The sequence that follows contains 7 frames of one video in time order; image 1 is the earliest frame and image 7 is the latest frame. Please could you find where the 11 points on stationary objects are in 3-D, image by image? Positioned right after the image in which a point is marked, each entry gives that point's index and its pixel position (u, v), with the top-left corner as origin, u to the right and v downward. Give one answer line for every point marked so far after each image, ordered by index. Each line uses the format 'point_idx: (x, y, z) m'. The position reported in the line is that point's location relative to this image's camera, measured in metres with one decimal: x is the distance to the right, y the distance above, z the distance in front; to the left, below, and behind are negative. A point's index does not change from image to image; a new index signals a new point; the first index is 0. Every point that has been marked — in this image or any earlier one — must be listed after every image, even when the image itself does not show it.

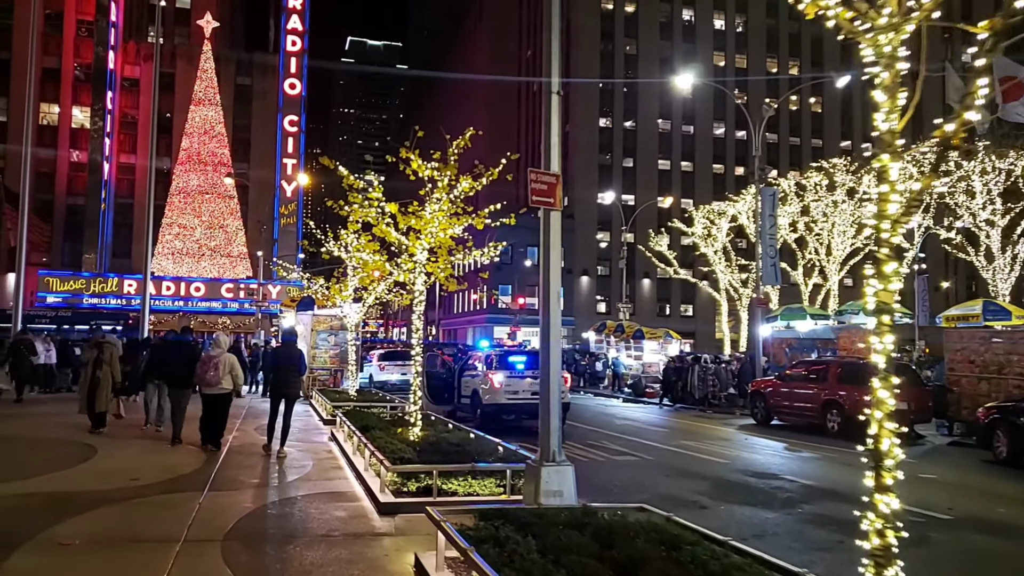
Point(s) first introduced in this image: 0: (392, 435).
0: (-1.6, -2.0, +10.9) m
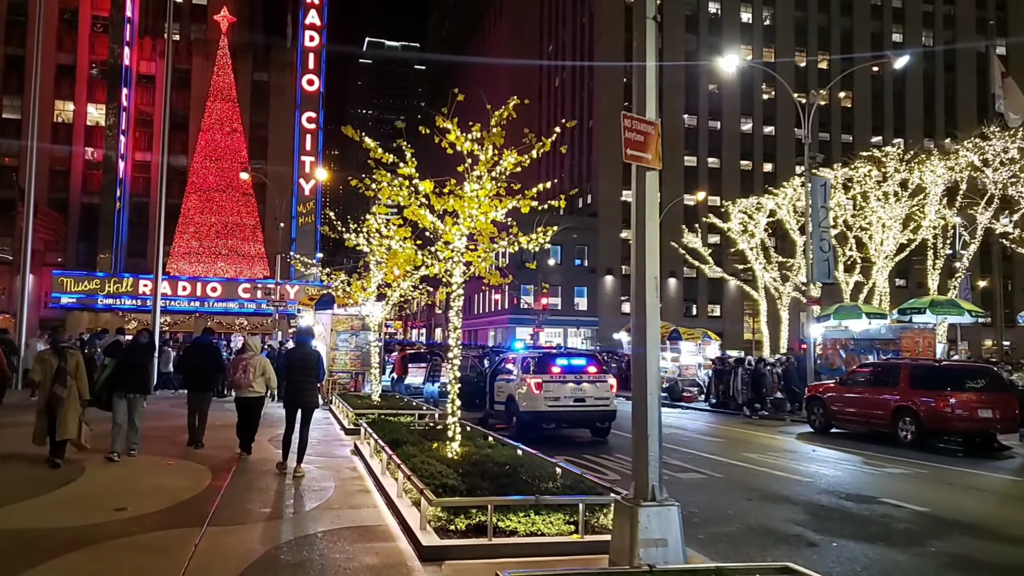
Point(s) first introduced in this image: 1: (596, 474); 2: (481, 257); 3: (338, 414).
0: (-1.0, -1.9, +9.3) m
1: (+1.2, -2.6, +11.4) m
2: (-0.4, +0.4, +10.1) m
3: (-3.8, -2.8, +17.6) m
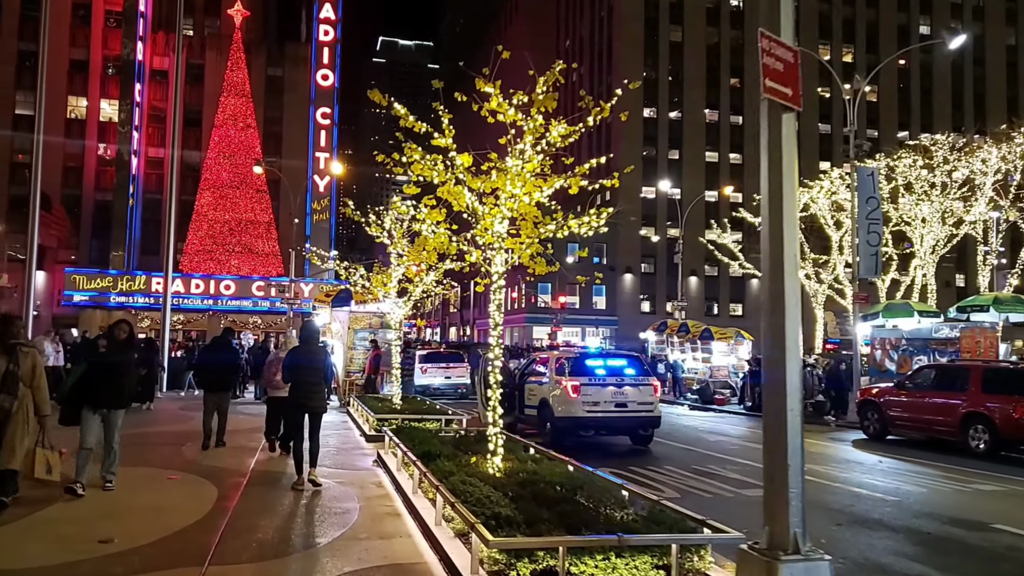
0: (-0.4, -1.8, +8.1) m
1: (+1.8, -2.5, +10.1) m
2: (+0.1, +0.5, +8.8) m
3: (-3.1, -2.6, +16.4) m
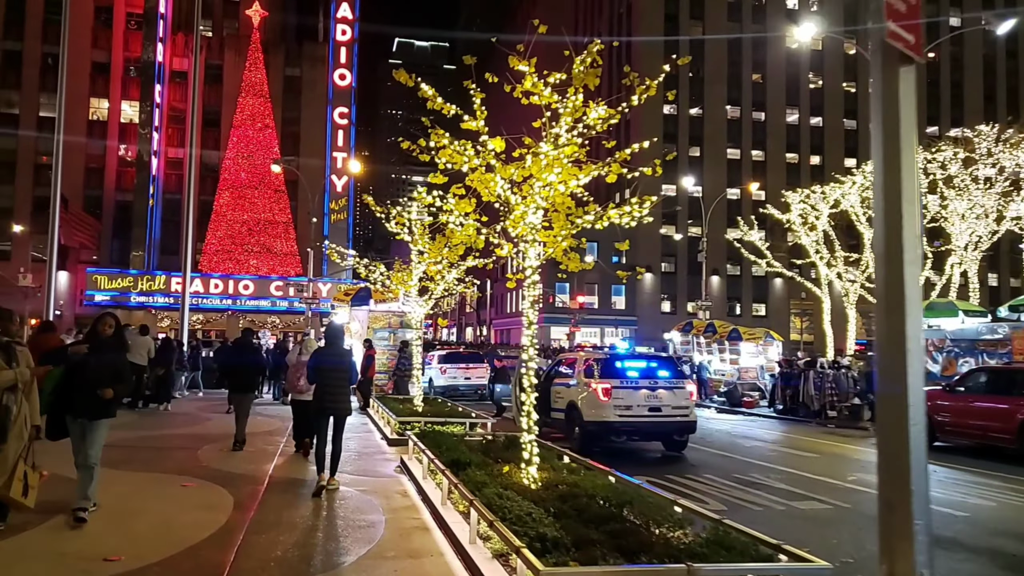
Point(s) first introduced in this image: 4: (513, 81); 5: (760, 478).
0: (-0.1, -1.8, +7.4) m
1: (+2.1, -2.5, +9.4) m
2: (+0.5, +0.5, +8.2) m
3: (-2.6, -2.6, +15.8) m
4: (0.0, +2.0, +7.8) m
5: (+3.5, -2.7, +11.5) m
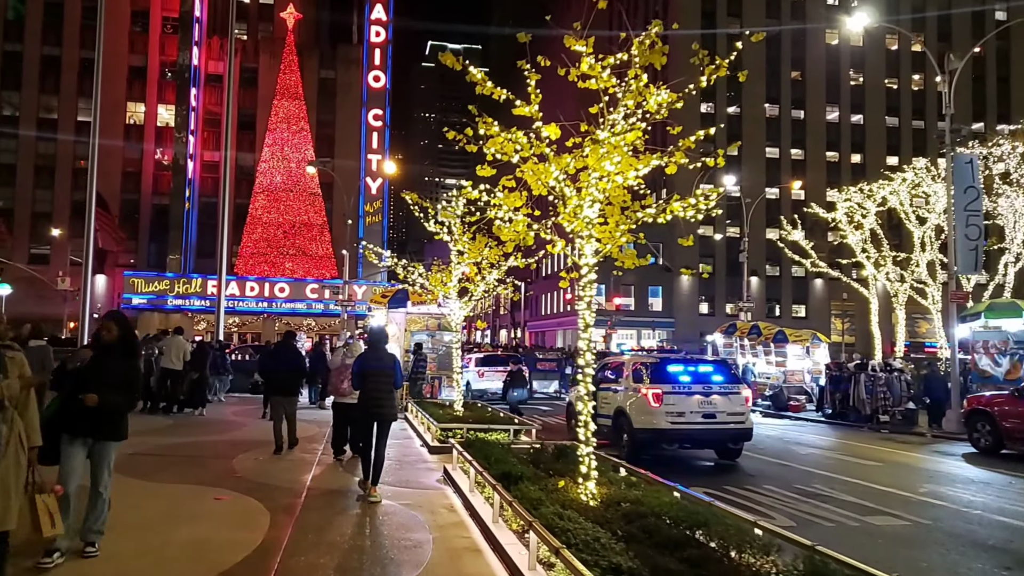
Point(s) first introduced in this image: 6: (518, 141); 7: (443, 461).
0: (+0.4, -1.8, +6.8) m
1: (+2.7, -2.5, +8.7) m
2: (+1.0, +0.5, +7.5) m
3: (-1.8, -2.6, +15.3) m
4: (+0.5, +2.0, +7.2) m
5: (+4.2, -2.7, +10.8) m
6: (+0.1, +1.3, +7.2) m
7: (-0.9, -2.4, +11.0) m
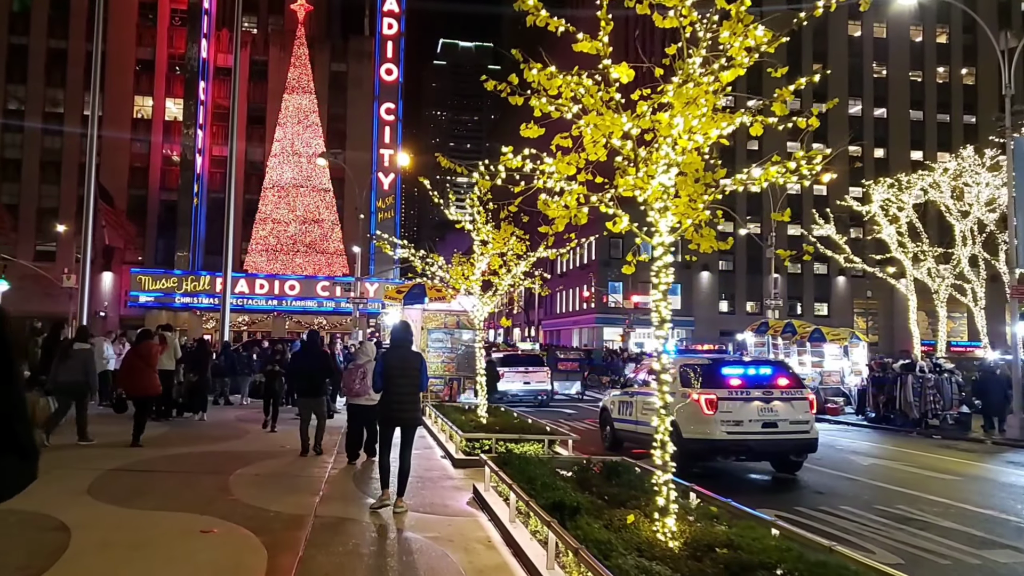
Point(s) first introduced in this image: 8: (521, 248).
0: (+0.8, -1.7, +5.4) m
1: (+3.1, -2.4, +7.3) m
2: (+1.4, +0.6, +6.1) m
3: (-1.3, -2.5, +13.9) m
4: (+0.9, +2.1, +5.8) m
5: (+4.6, -2.6, +9.3) m
6: (+0.5, +1.4, +5.7) m
7: (-0.5, -2.2, +9.5) m
8: (+0.2, +0.7, +15.0) m
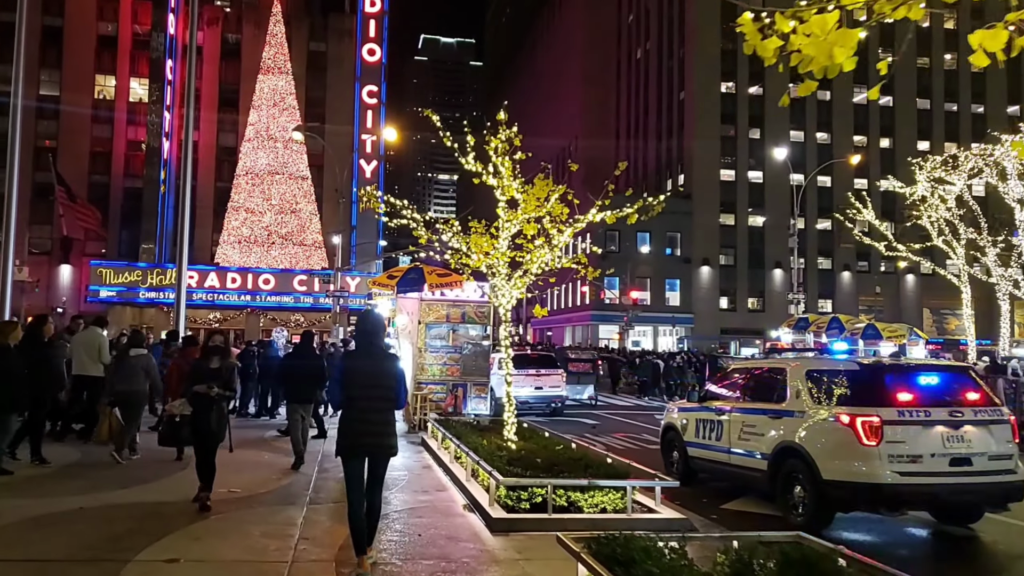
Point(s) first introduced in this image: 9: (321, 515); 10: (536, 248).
0: (+1.5, -1.4, +1.6) m
1: (+3.8, -2.1, +3.5) m
2: (+2.1, +0.9, +2.3) m
3: (-0.8, -2.2, +10.1) m
4: (+1.6, +2.4, +2.0) m
5: (+5.2, -2.3, +5.6) m
6: (+1.2, +1.7, +2.0) m
7: (+0.1, -1.9, +5.7) m
8: (+0.7, +1.0, +11.2) m
9: (-1.8, -2.1, +7.4) m
10: (+0.3, +0.6, +11.1) m
